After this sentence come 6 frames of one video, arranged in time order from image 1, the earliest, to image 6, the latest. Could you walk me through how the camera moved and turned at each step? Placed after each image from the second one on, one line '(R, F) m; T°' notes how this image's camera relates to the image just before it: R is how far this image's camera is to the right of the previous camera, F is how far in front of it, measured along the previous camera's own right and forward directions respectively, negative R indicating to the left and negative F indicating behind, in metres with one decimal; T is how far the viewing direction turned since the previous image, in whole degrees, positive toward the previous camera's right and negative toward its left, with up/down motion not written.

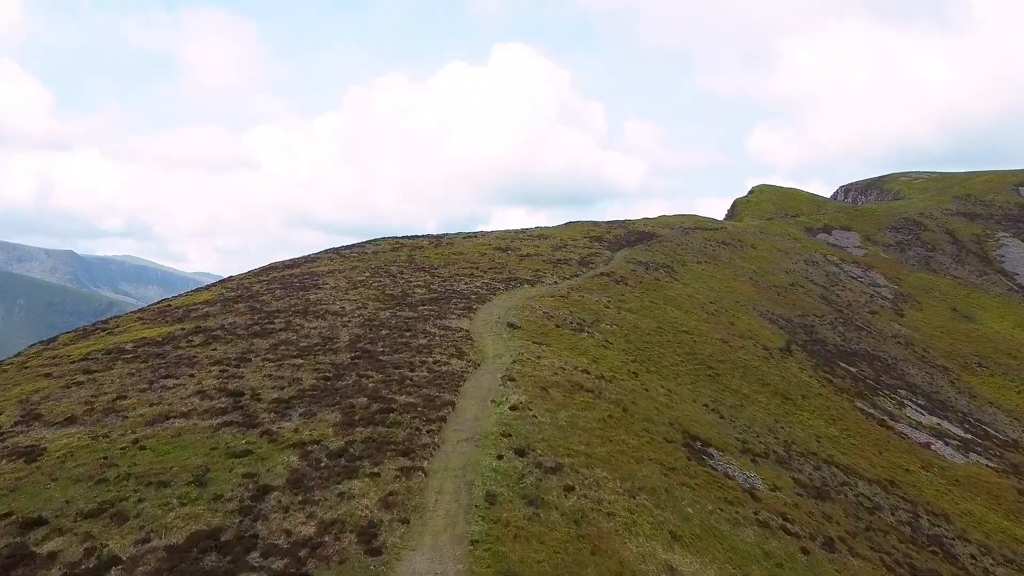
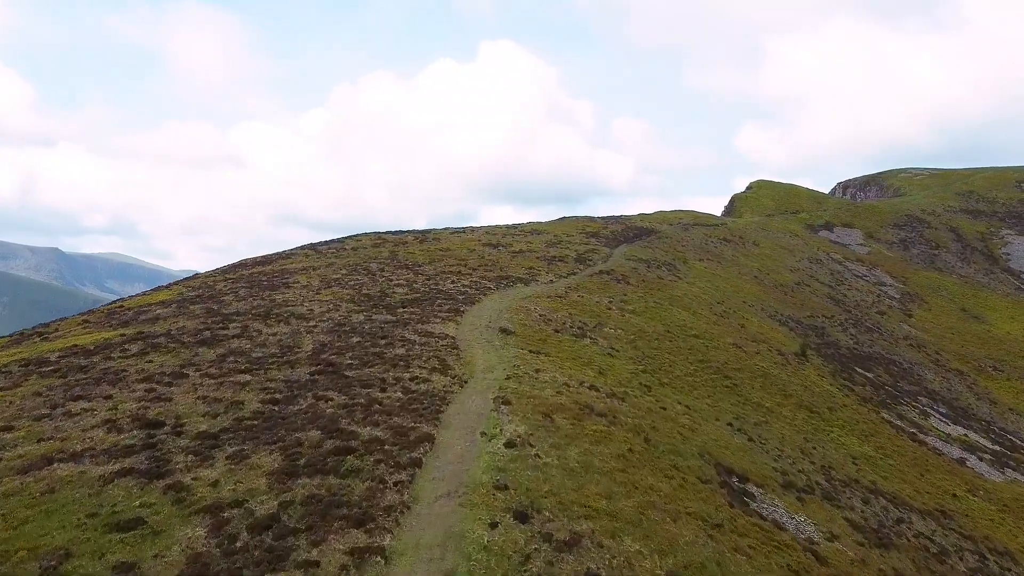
(-0.2, +6.9) m; +1°
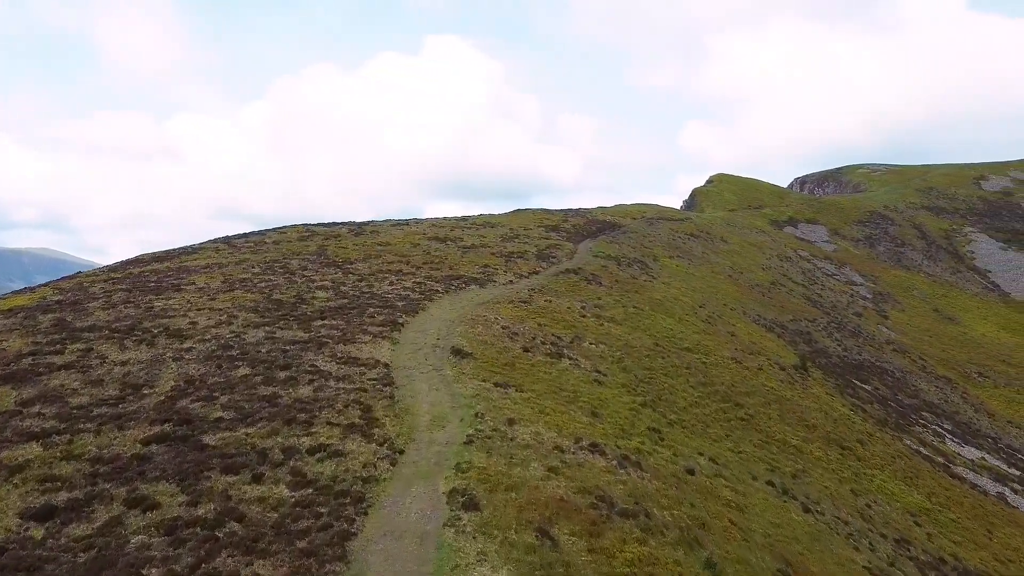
(-0.5, +12.1) m; +4°
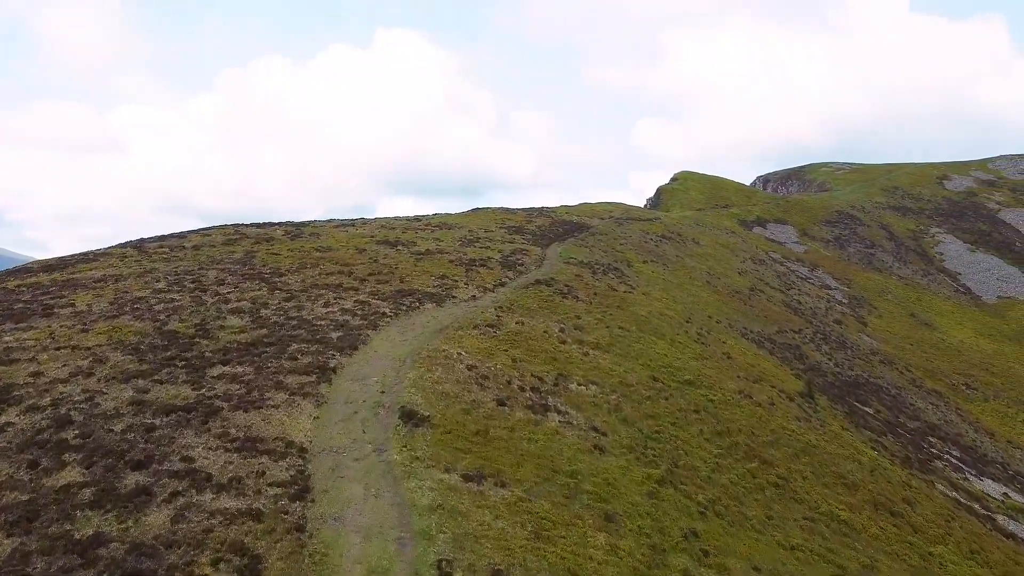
(-0.6, +9.5) m; +3°
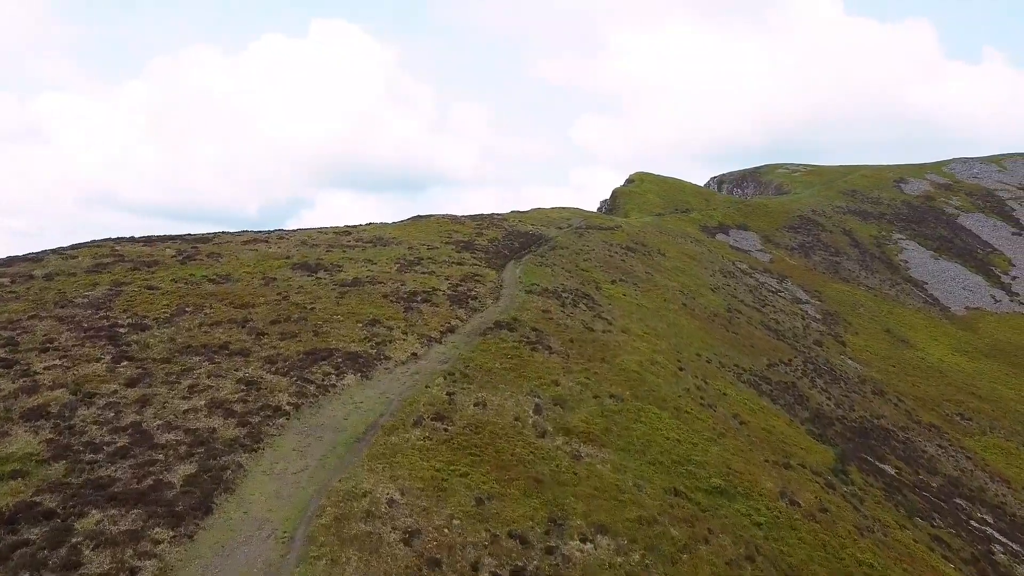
(-0.6, +13.2) m; +4°
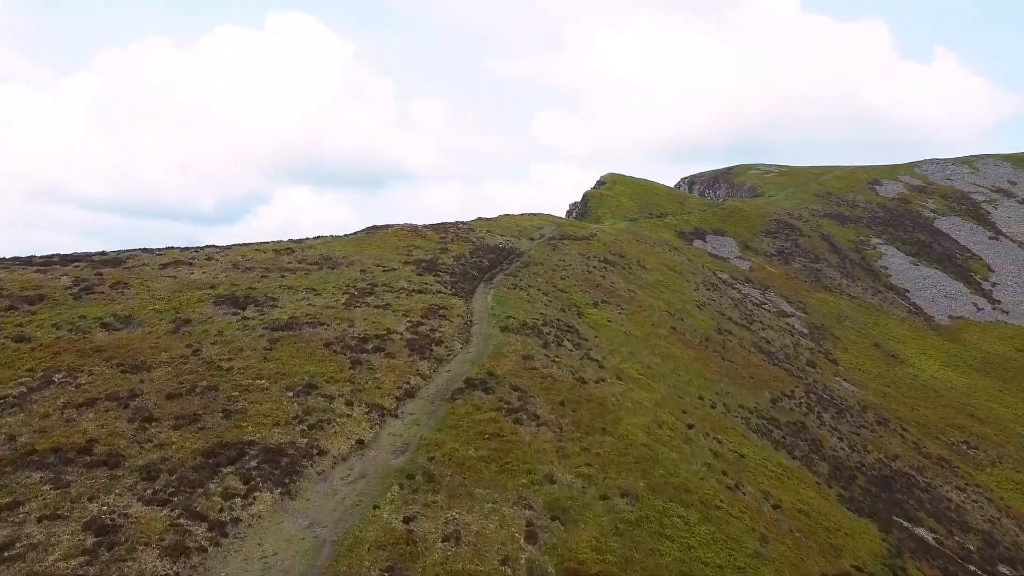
(-0.6, +9.5) m; +3°
